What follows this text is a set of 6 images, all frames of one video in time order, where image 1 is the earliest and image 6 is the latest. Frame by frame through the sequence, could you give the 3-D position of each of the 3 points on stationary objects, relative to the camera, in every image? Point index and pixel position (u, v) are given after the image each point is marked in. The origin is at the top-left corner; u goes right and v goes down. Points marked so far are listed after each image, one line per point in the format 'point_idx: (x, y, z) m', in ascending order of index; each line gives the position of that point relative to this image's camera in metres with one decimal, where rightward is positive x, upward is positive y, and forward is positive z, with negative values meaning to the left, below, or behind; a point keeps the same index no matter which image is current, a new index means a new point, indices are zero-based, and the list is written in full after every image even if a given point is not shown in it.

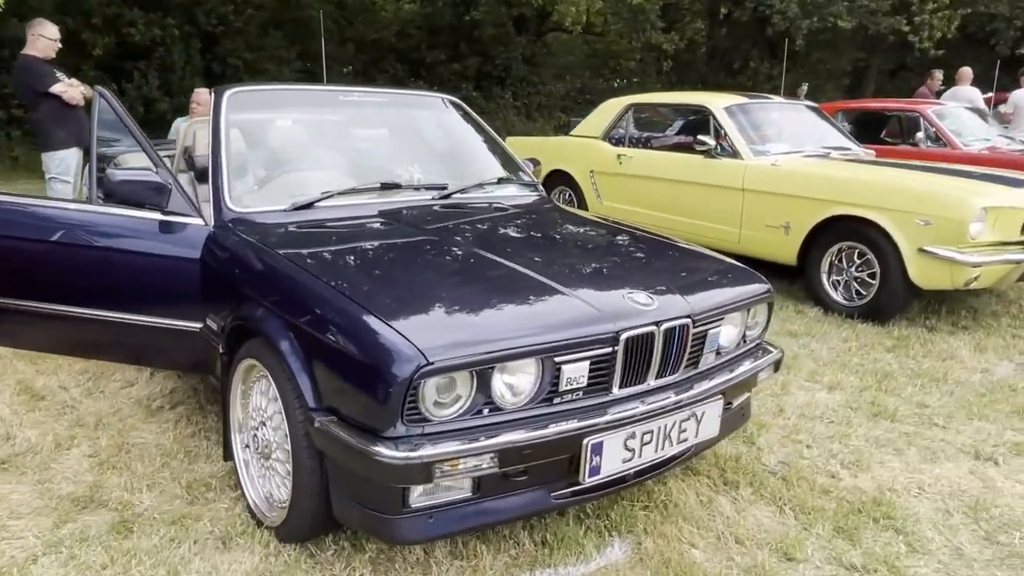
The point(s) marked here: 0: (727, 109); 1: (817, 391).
0: (+1.9, +1.6, +6.7) m
1: (+1.7, -0.6, +4.2) m
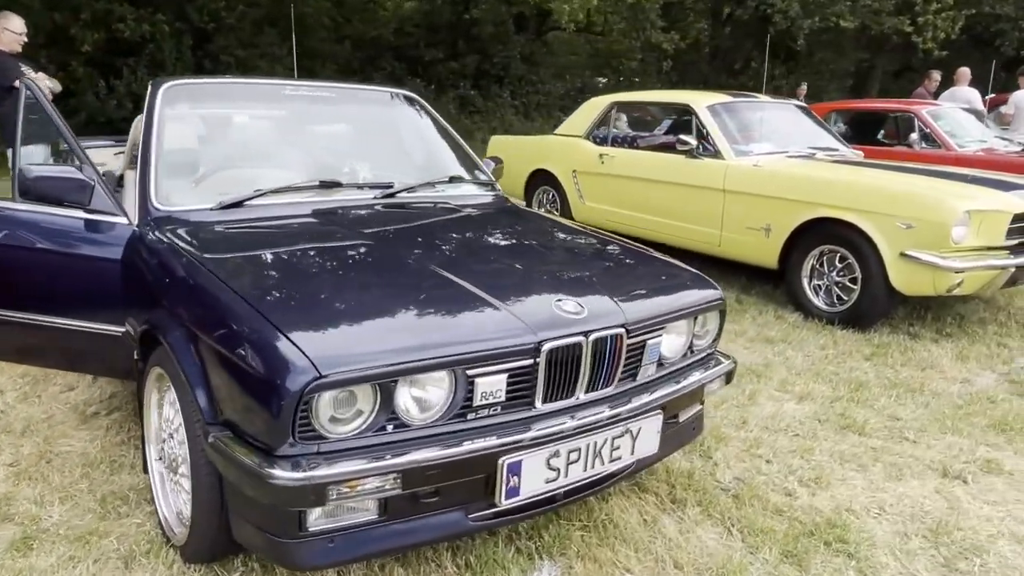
0: (+1.7, +1.6, +6.6) m
1: (+1.5, -0.6, +4.0) m
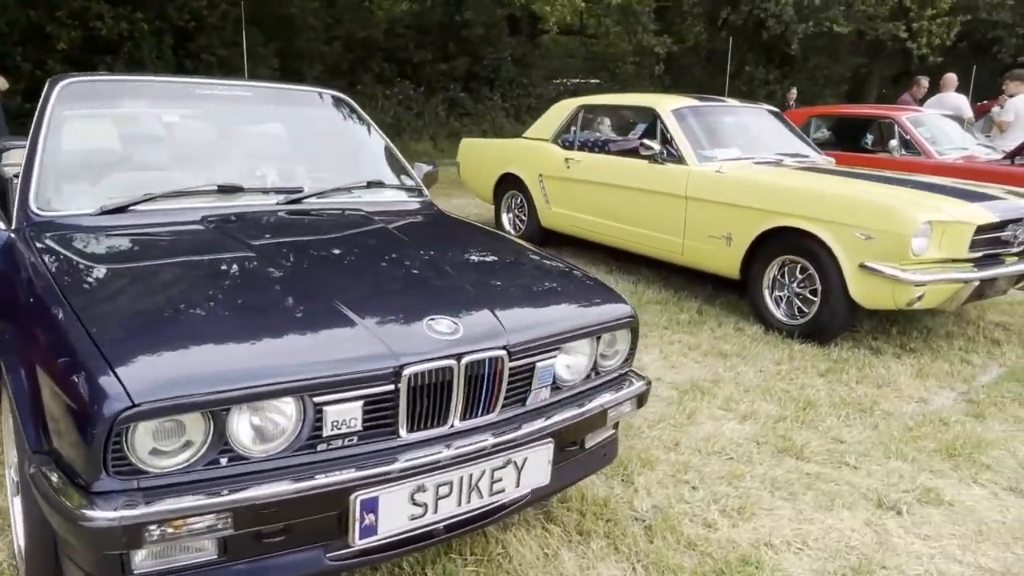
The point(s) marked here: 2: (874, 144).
0: (+1.4, +1.5, +6.4) m
1: (+1.1, -0.7, +3.8) m
2: (+4.2, +1.7, +8.8) m
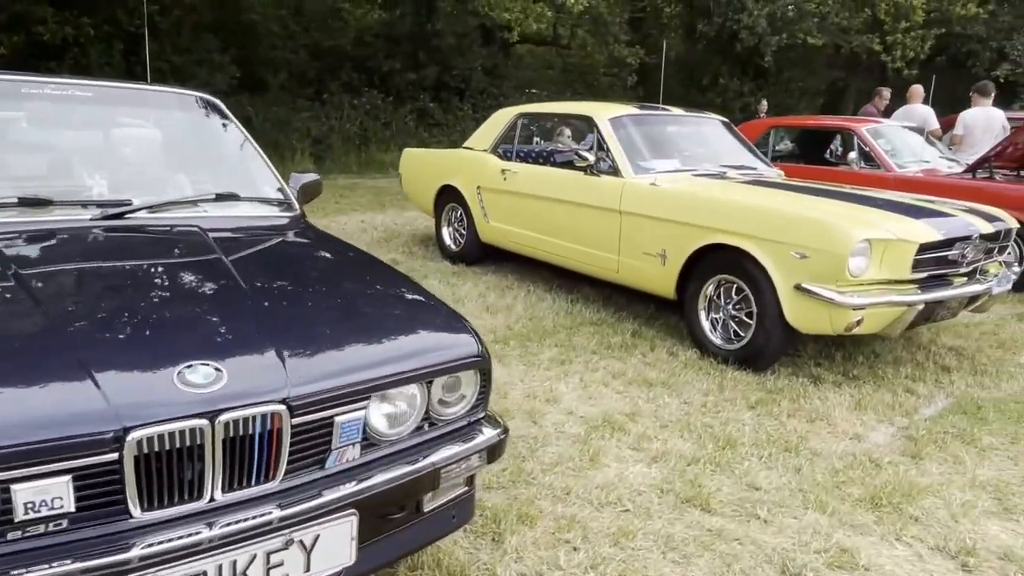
0: (+0.8, +1.3, +6.0) m
1: (+0.5, -0.8, +3.4) m
2: (+3.6, +1.5, +8.4) m
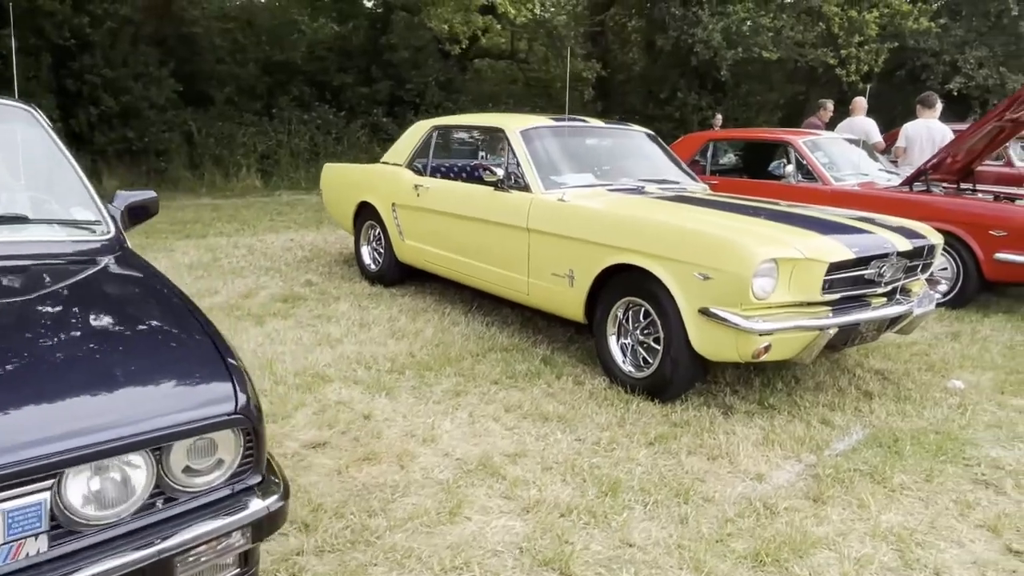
0: (+0.1, +1.2, +5.7) m
1: (0.0, -0.9, +3.0) m
2: (+2.8, +1.3, +8.2) m
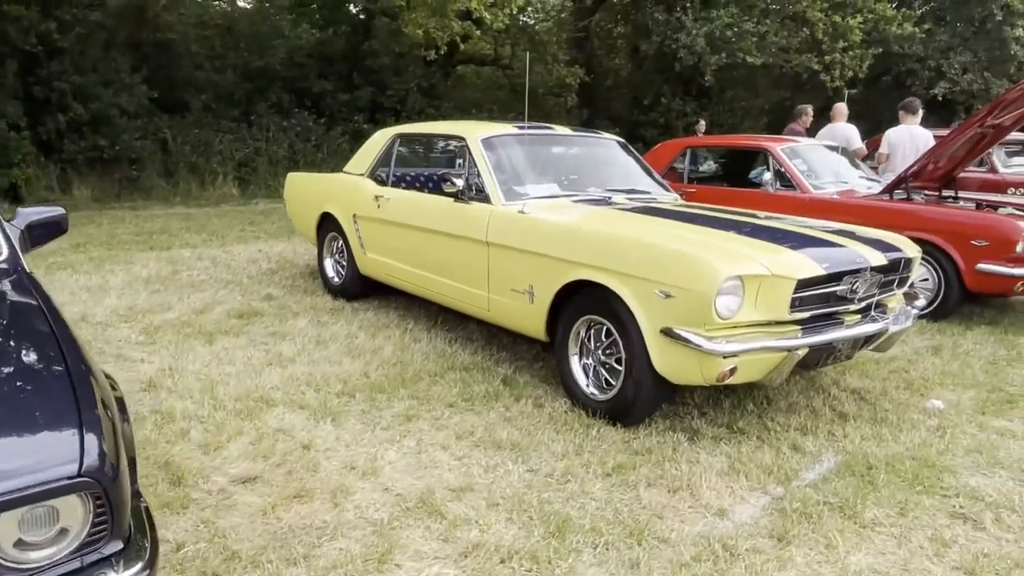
0: (-0.2, +1.1, +5.4) m
1: (-0.3, -1.0, +2.7) m
2: (+2.5, +1.2, +8.0) m
